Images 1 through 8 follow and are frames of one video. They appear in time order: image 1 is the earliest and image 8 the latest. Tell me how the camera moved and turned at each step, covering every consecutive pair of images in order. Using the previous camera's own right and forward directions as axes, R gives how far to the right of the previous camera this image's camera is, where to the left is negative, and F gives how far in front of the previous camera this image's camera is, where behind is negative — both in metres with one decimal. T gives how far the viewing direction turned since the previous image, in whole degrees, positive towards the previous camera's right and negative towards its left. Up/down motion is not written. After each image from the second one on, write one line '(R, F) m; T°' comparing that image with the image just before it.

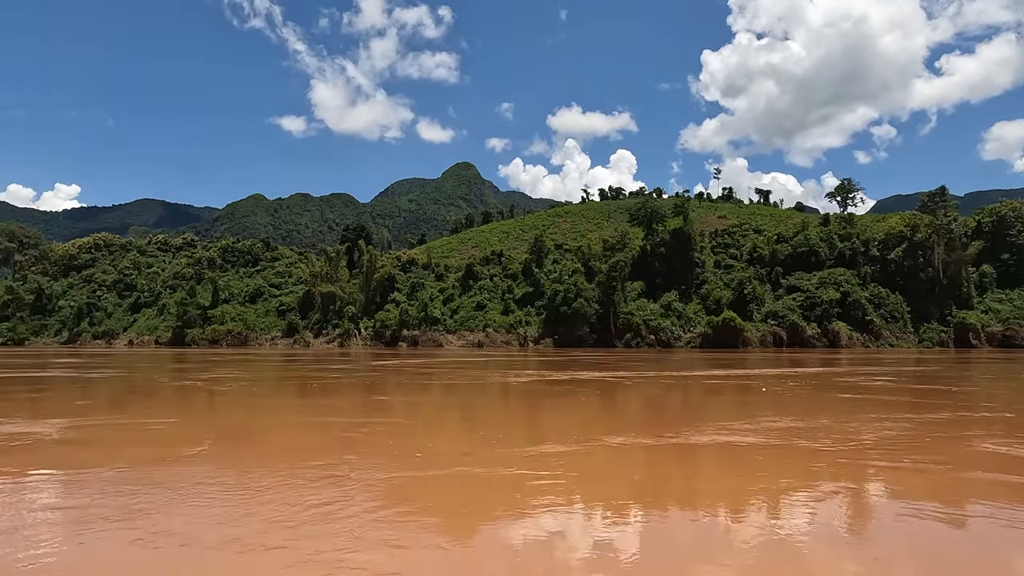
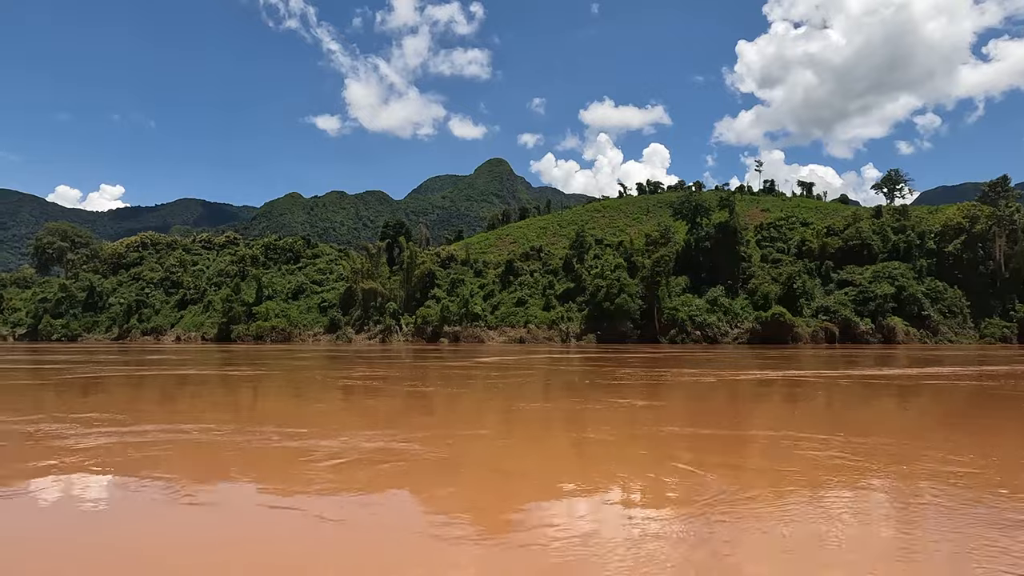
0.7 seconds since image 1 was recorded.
(-0.4, +0.1) m; -3°
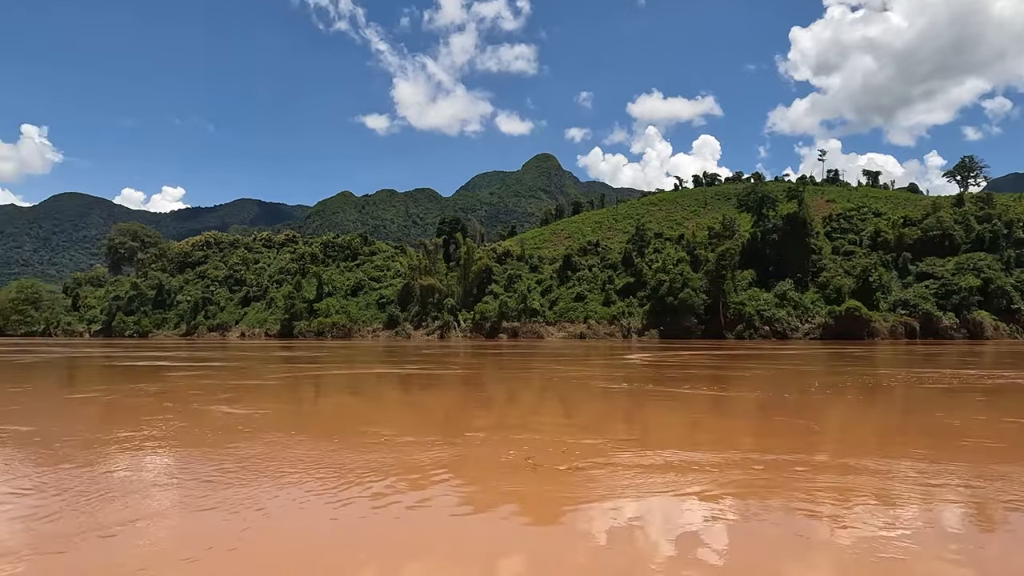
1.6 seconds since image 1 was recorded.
(-0.5, +0.2) m; -4°
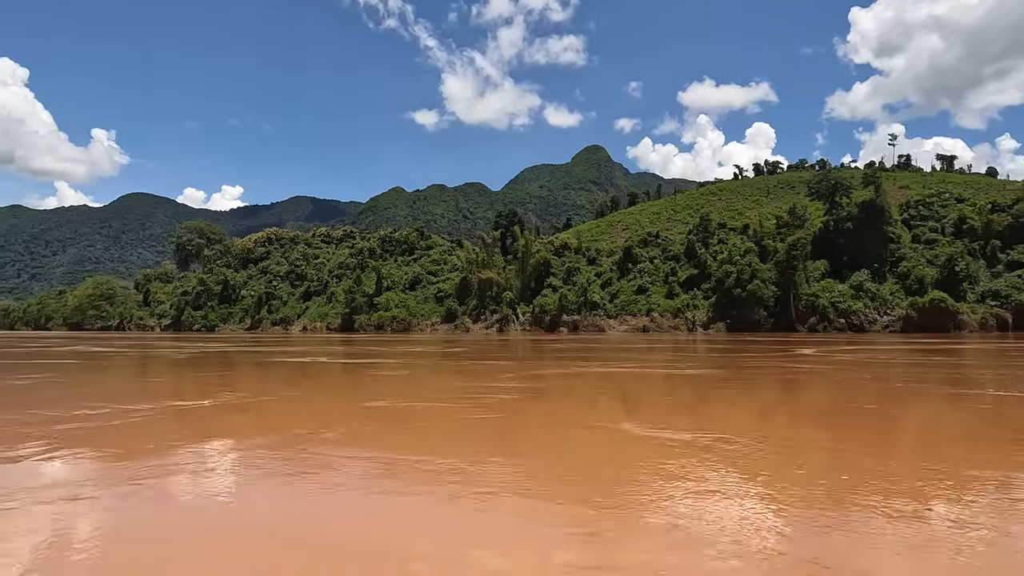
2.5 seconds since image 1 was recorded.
(-0.5, +0.2) m; -4°
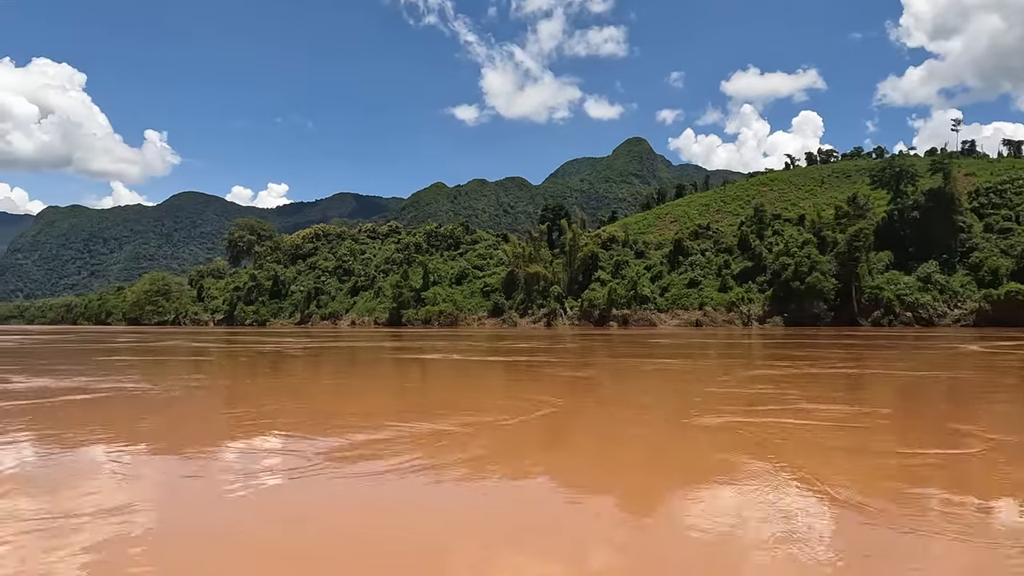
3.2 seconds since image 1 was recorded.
(-0.4, +0.2) m; -3°
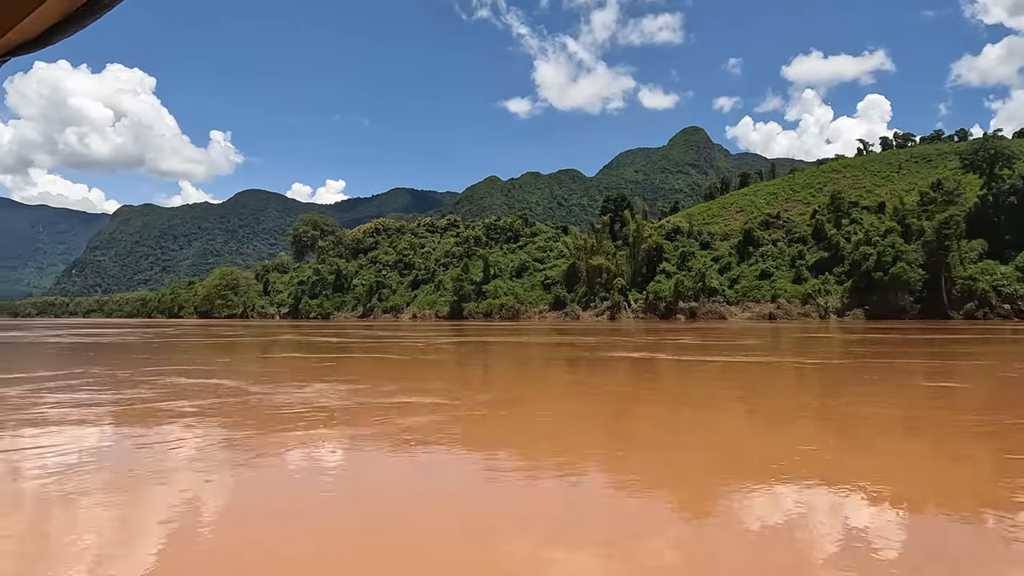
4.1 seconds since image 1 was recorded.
(-0.5, +0.3) m; -5°
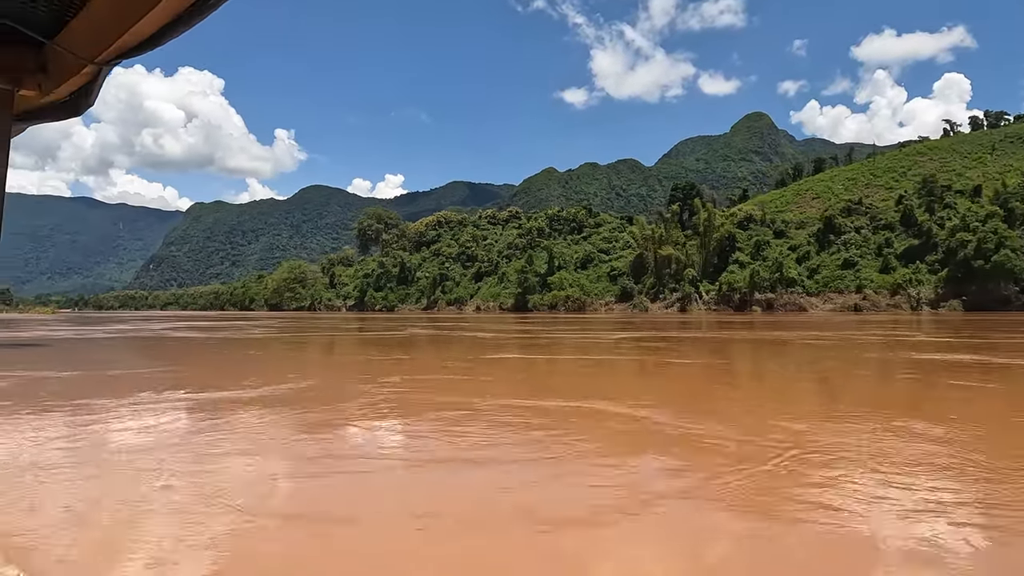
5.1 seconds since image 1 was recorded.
(-0.5, +0.4) m; -5°
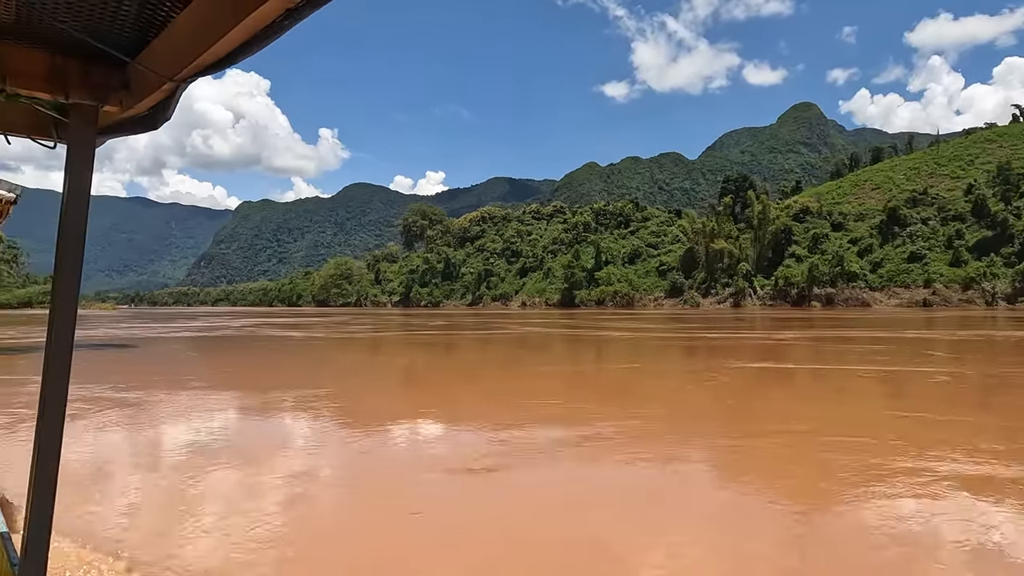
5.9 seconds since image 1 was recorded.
(-0.4, +0.3) m; -3°
